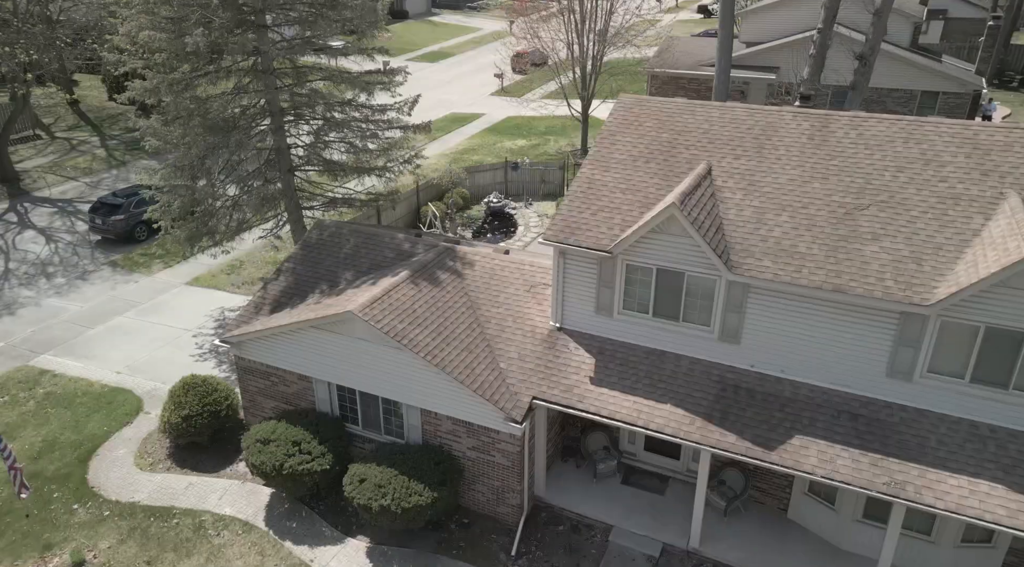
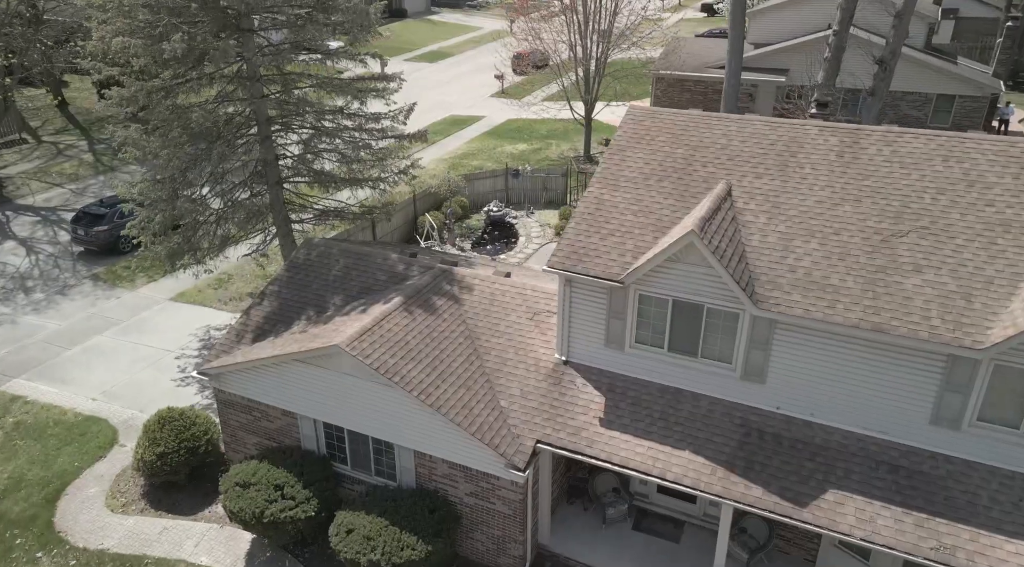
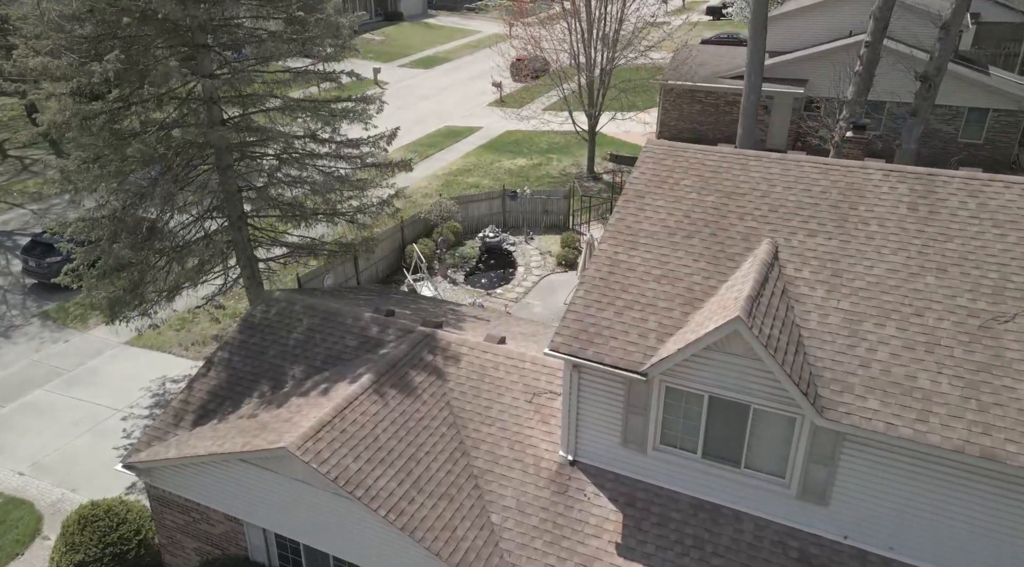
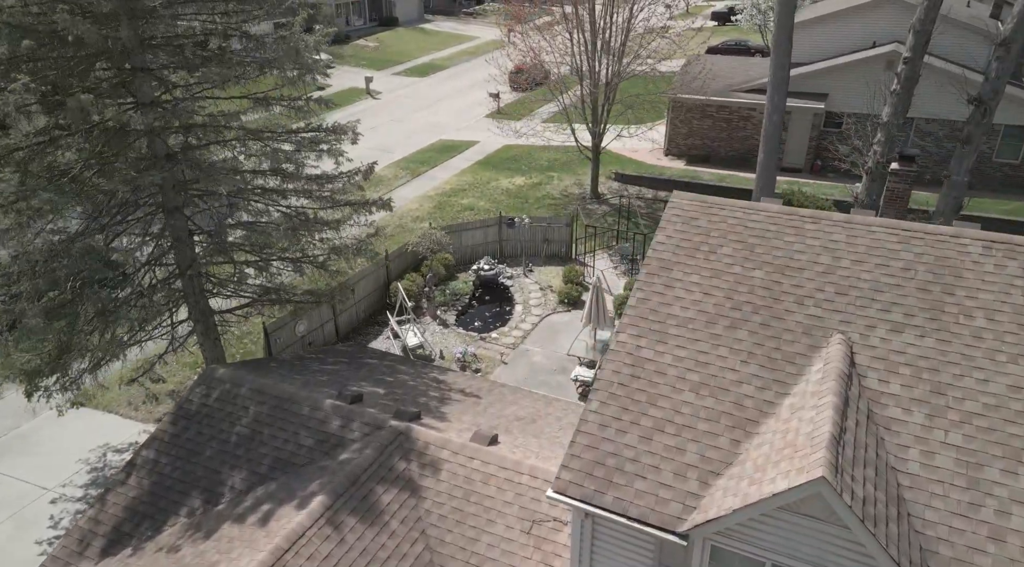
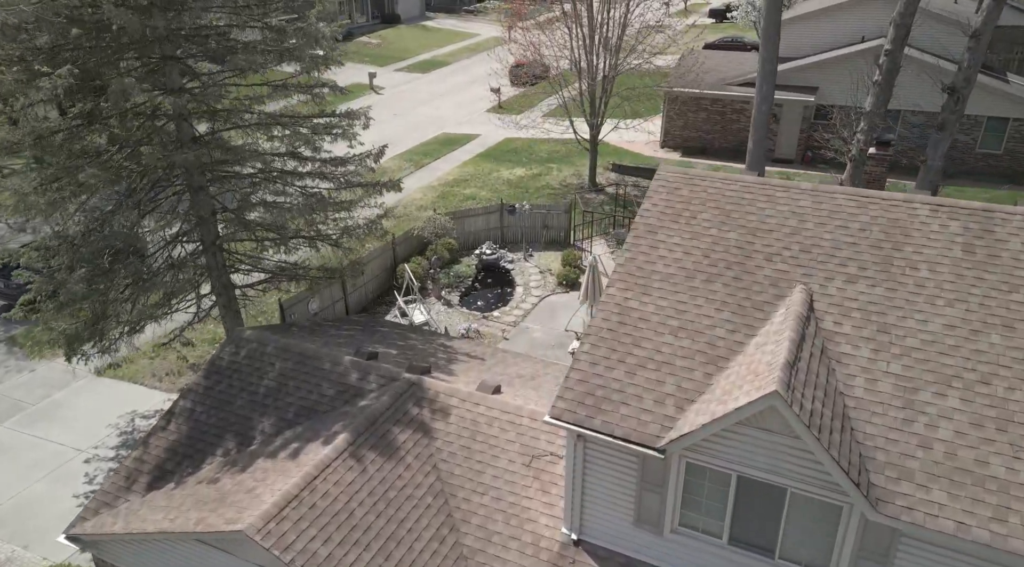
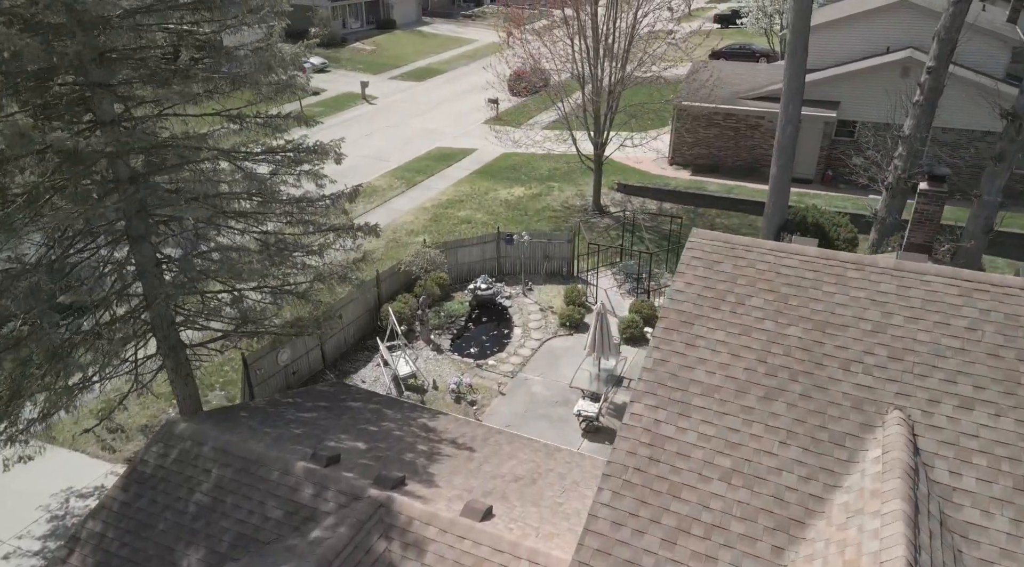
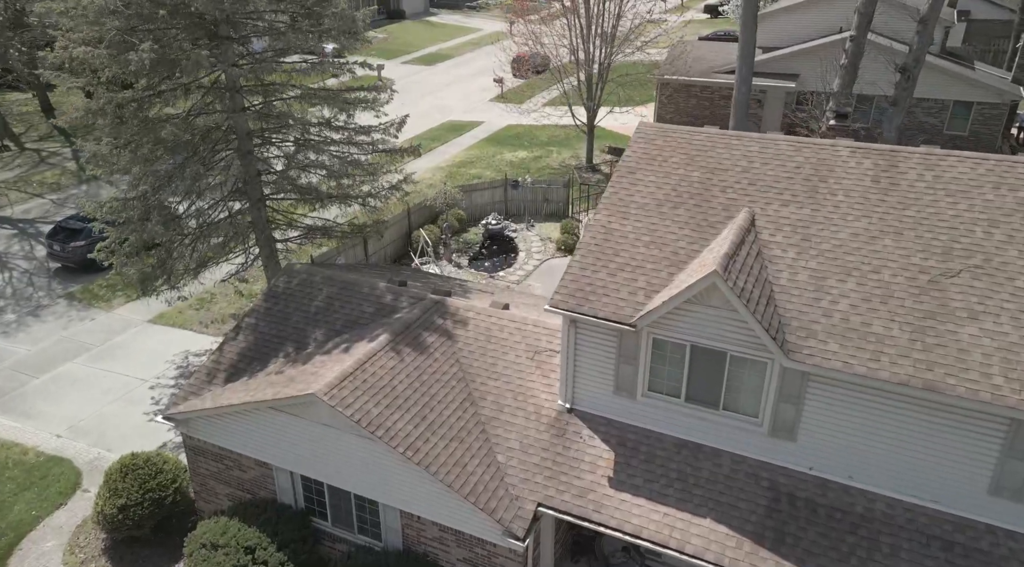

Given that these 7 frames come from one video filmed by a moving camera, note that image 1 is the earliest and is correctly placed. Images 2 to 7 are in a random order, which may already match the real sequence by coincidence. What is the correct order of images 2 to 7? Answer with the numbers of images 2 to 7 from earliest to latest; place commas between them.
2, 7, 3, 5, 4, 6
